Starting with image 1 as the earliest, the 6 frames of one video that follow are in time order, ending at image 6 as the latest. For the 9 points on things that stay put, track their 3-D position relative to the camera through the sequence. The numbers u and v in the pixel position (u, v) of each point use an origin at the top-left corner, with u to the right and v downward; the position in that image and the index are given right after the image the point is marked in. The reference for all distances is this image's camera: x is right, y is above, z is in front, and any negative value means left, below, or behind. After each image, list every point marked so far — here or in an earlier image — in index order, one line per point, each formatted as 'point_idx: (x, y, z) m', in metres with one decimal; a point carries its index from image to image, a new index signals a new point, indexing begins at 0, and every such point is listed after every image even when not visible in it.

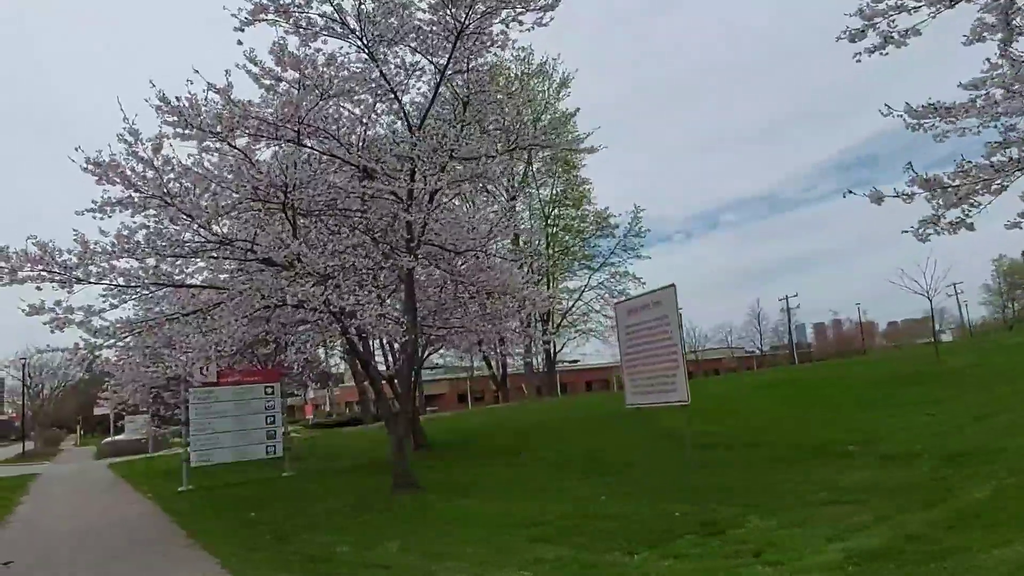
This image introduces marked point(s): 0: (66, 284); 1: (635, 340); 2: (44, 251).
0: (-7.2, +0.1, +11.4) m
1: (+1.7, -0.7, +9.7) m
2: (-7.3, +0.6, +11.0) m
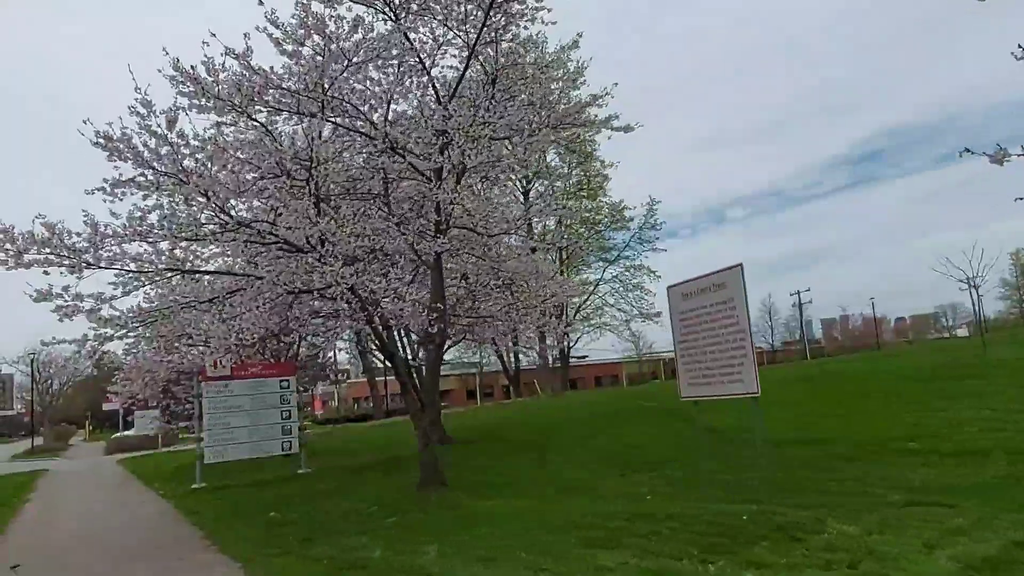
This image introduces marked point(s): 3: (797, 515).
0: (-6.6, +0.3, +10.7) m
1: (+2.3, -0.5, +8.9) m
2: (-6.7, +0.8, +10.3) m
3: (+3.2, -2.6, +8.0) m
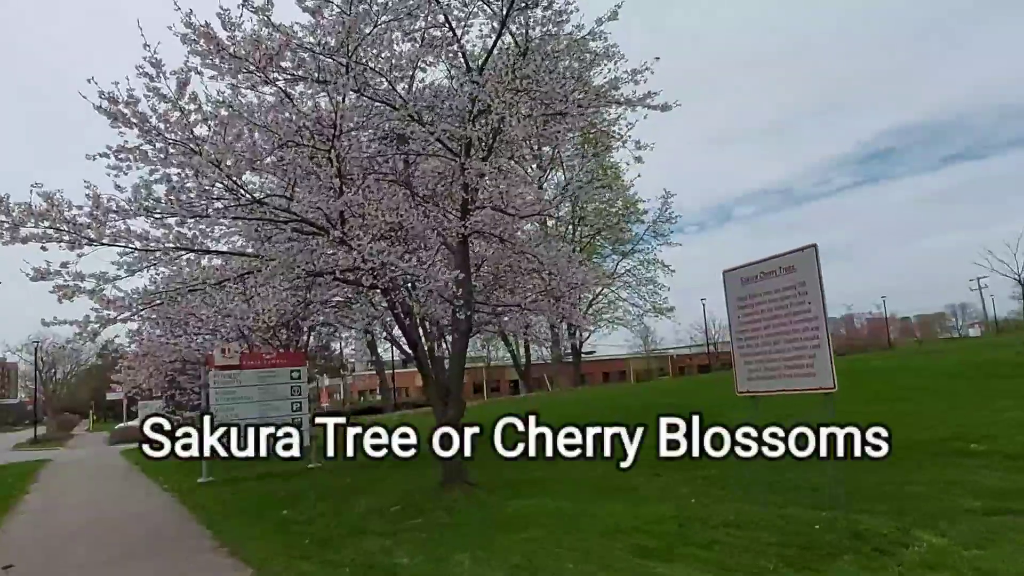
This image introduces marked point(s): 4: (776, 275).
0: (-6.1, +0.6, +9.9) m
1: (+2.7, -0.3, +8.1) m
2: (-6.2, +1.1, +9.5) m
3: (+3.7, -2.4, +7.2) m
4: (+2.8, +0.1, +7.6) m
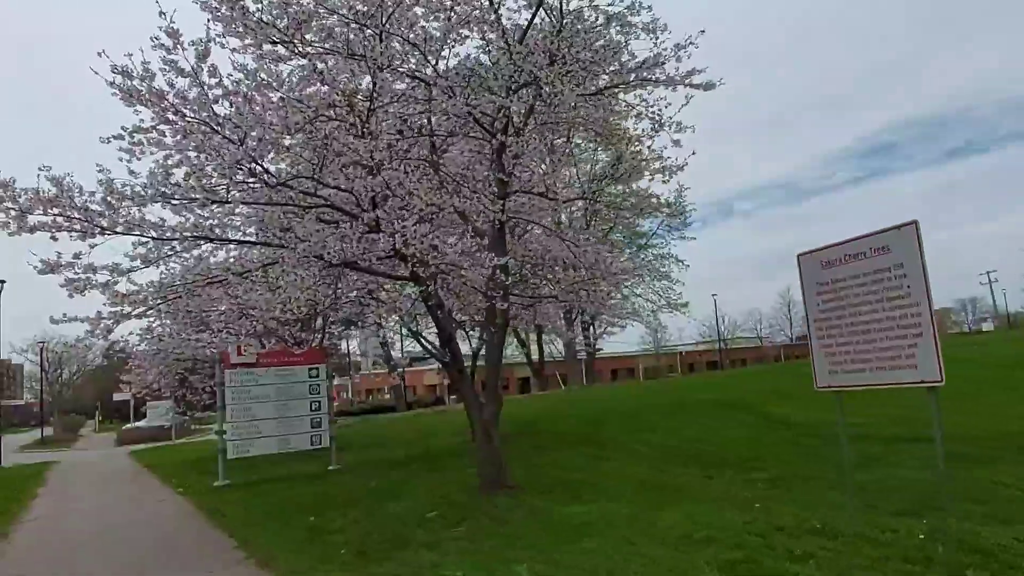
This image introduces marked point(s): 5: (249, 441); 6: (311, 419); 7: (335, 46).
0: (-5.5, +0.7, +9.2) m
1: (+3.3, -0.1, +7.3) m
2: (-5.6, +1.2, +8.8) m
3: (+4.3, -2.2, +6.4) m
4: (+3.4, +0.3, +6.9) m
5: (-5.9, -3.4, +15.8) m
6: (-4.7, -3.1, +16.5) m
7: (-2.4, +3.2, +9.4) m
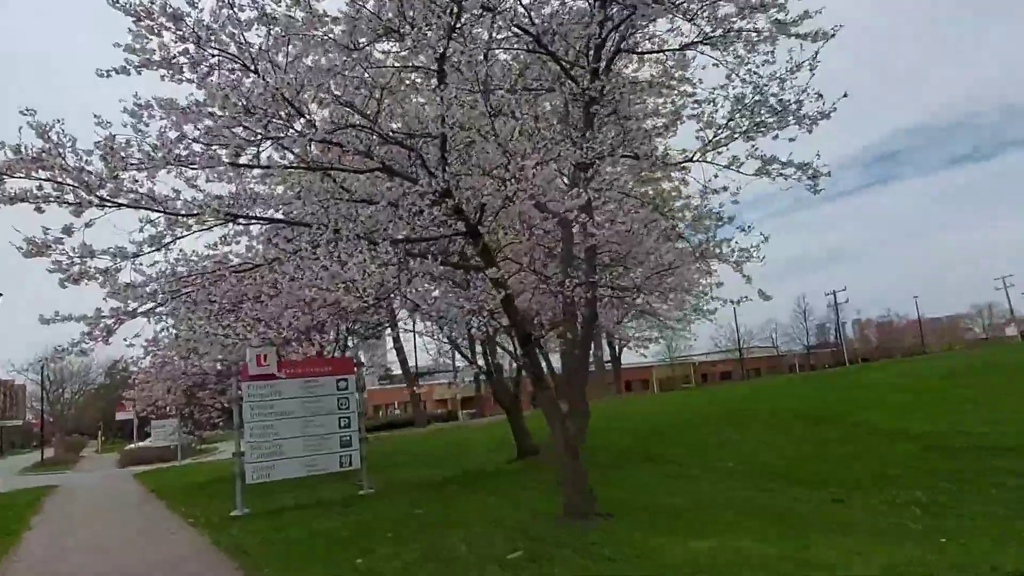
0: (-4.4, +0.8, +7.3) m
1: (+4.4, +0.2, +5.4) m
2: (-4.5, +1.4, +6.9) m
3: (+5.4, -1.9, +4.4) m
4: (+4.5, +0.6, +5.0) m
5: (-4.7, -3.4, +13.8) m
6: (-3.5, -3.1, +14.5) m
7: (-1.3, +3.3, +7.5) m
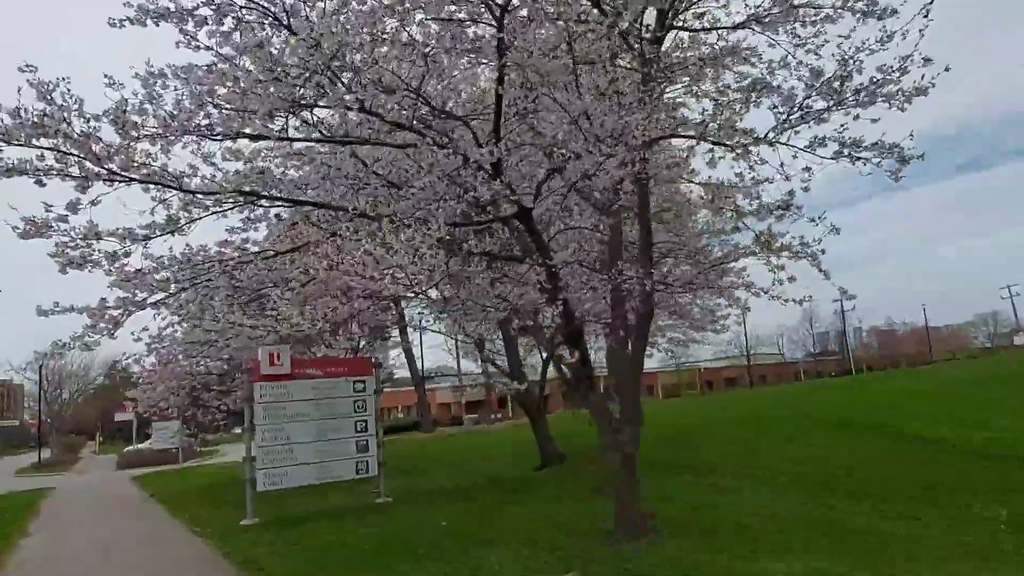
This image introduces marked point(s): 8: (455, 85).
0: (-3.9, +1.0, +6.5) m
1: (+5.0, +0.2, +4.5) m
2: (-4.0, +1.5, +6.1) m
3: (+5.9, -1.8, +3.6) m
4: (+5.1, +0.7, +4.2) m
5: (-4.2, -3.3, +13.0) m
6: (-3.0, -3.0, +13.7) m
7: (-0.8, +3.4, +6.7) m
8: (-0.6, +2.3, +7.9) m
